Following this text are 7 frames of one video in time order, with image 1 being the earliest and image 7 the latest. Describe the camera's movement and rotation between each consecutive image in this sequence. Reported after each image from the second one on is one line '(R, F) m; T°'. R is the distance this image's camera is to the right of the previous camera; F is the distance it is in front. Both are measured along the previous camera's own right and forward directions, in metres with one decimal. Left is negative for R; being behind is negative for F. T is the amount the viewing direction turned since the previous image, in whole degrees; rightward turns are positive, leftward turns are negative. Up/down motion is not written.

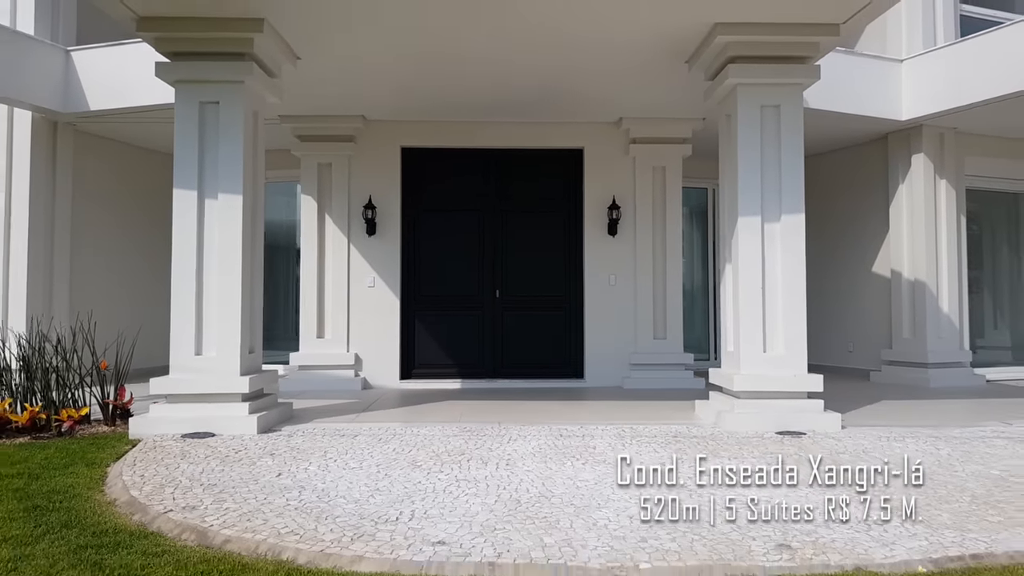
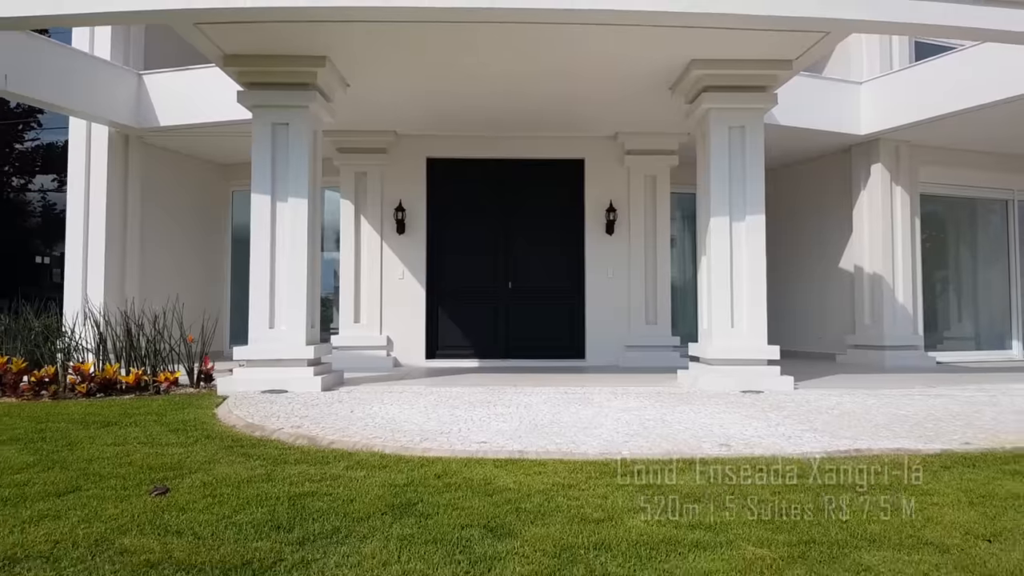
(-0.1, -1.1) m; 0°
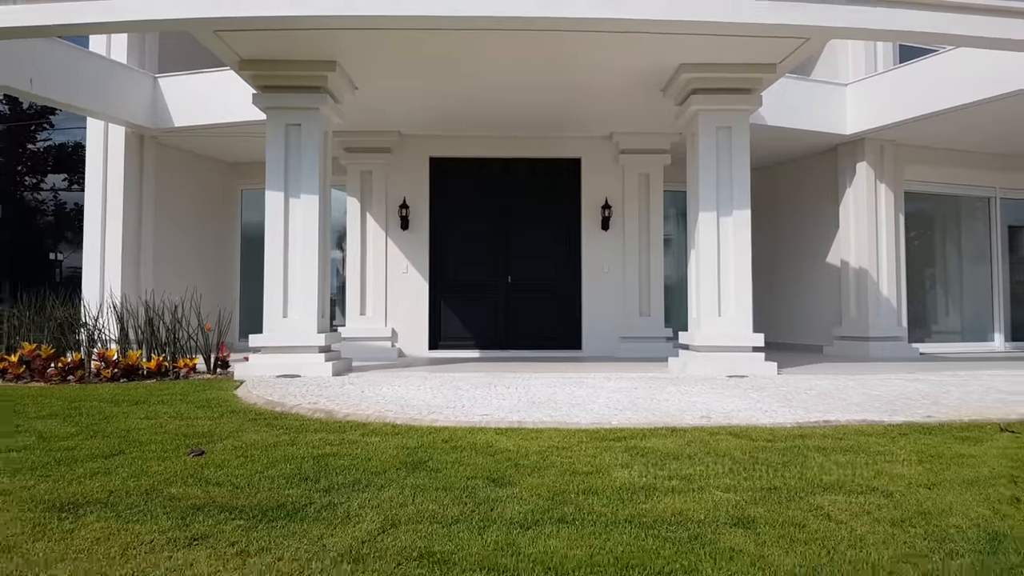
(0.0, -0.4) m; 0°
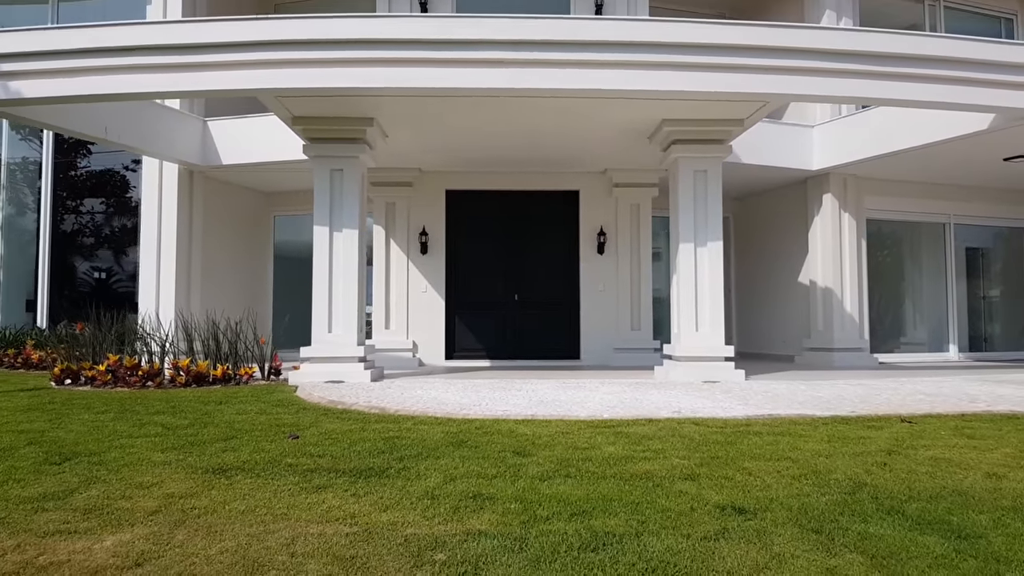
(-0.1, -1.2) m; 0°
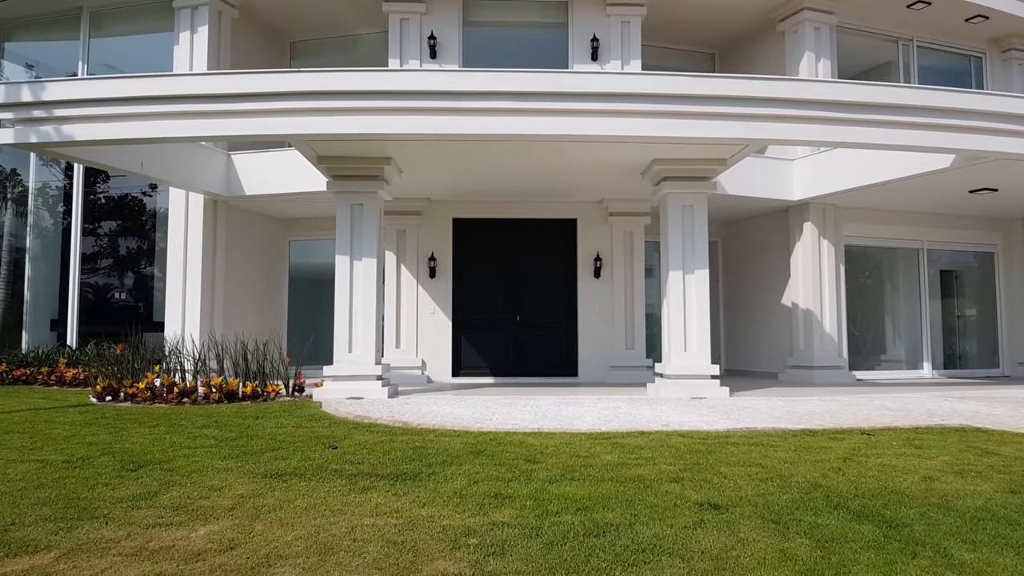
(-0.1, -0.7) m; 0°
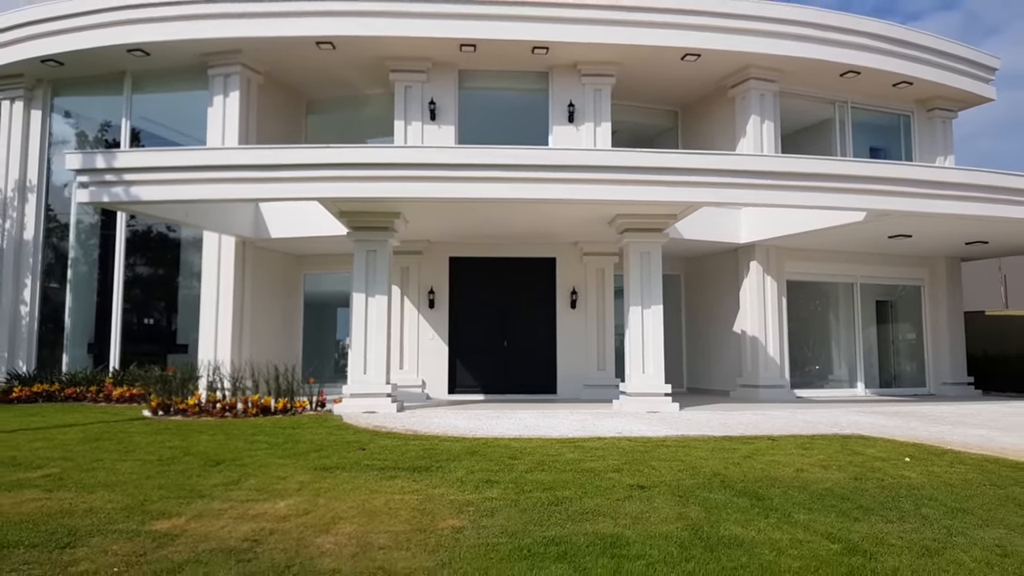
(0.0, -1.7) m; +1°
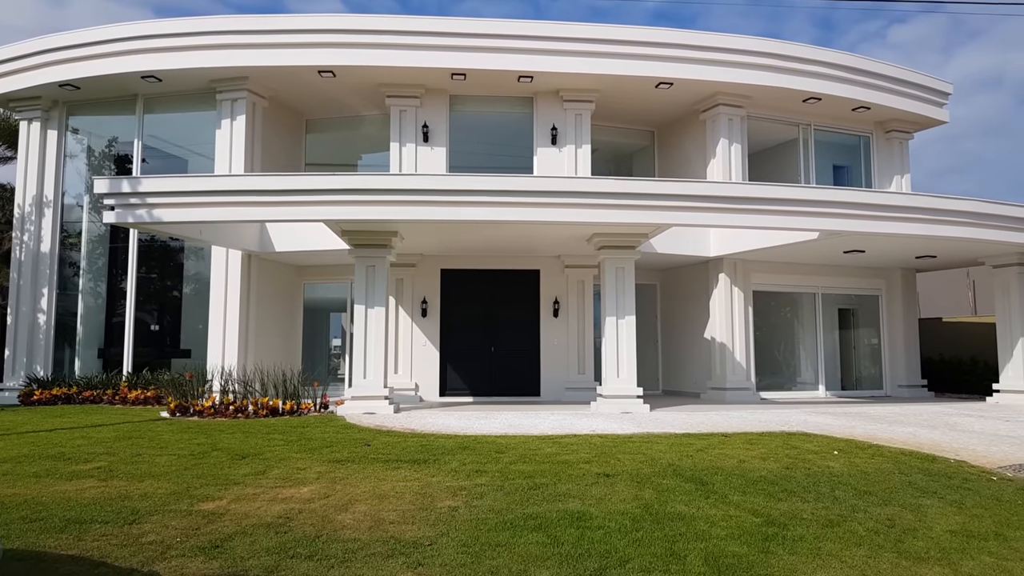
(0.0, -1.1) m; +1°
